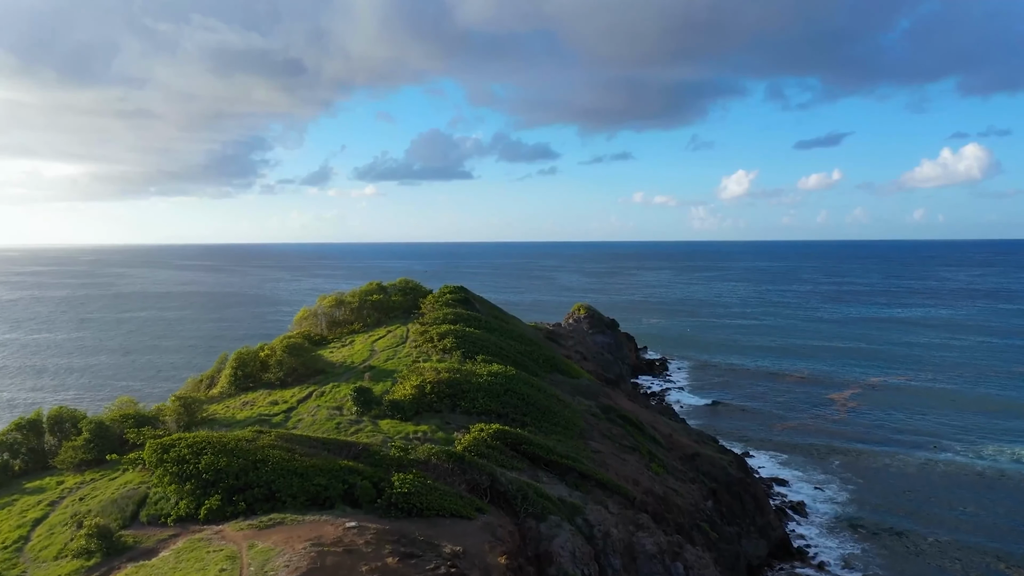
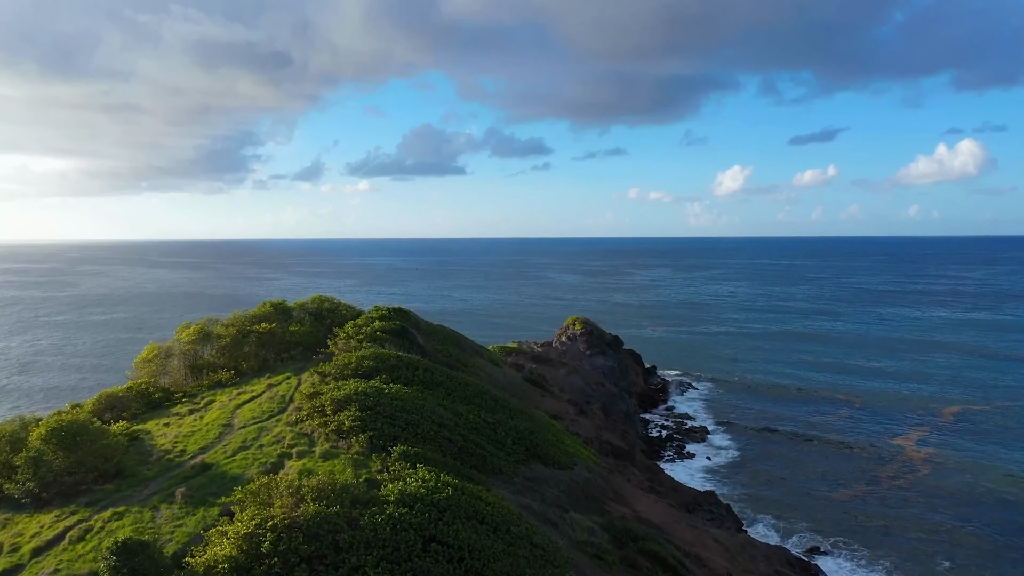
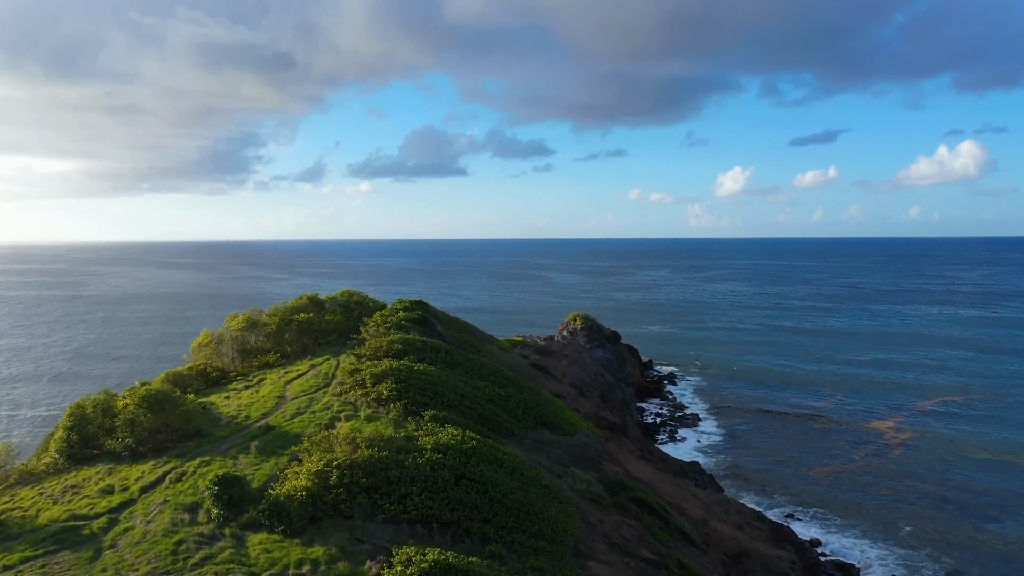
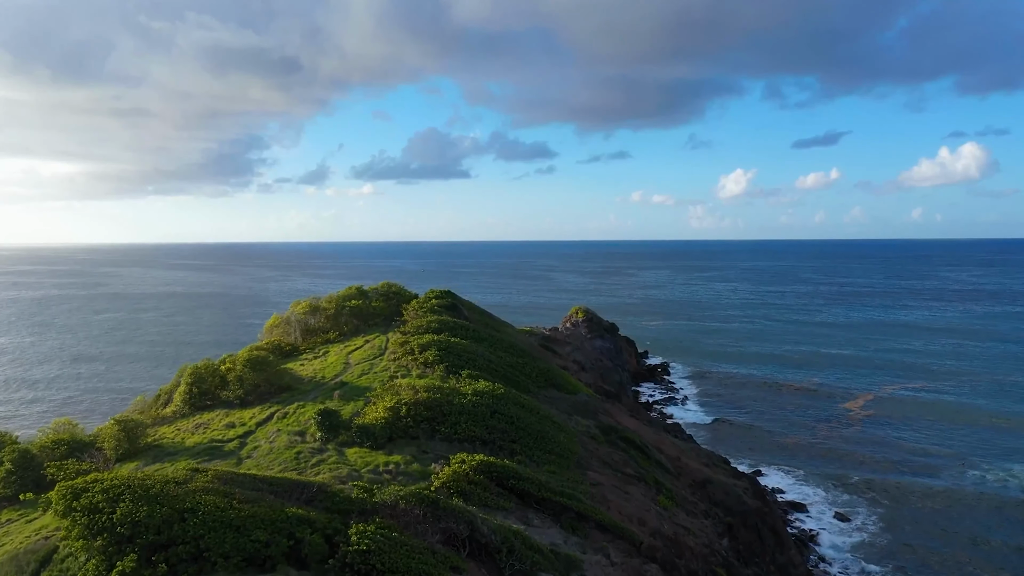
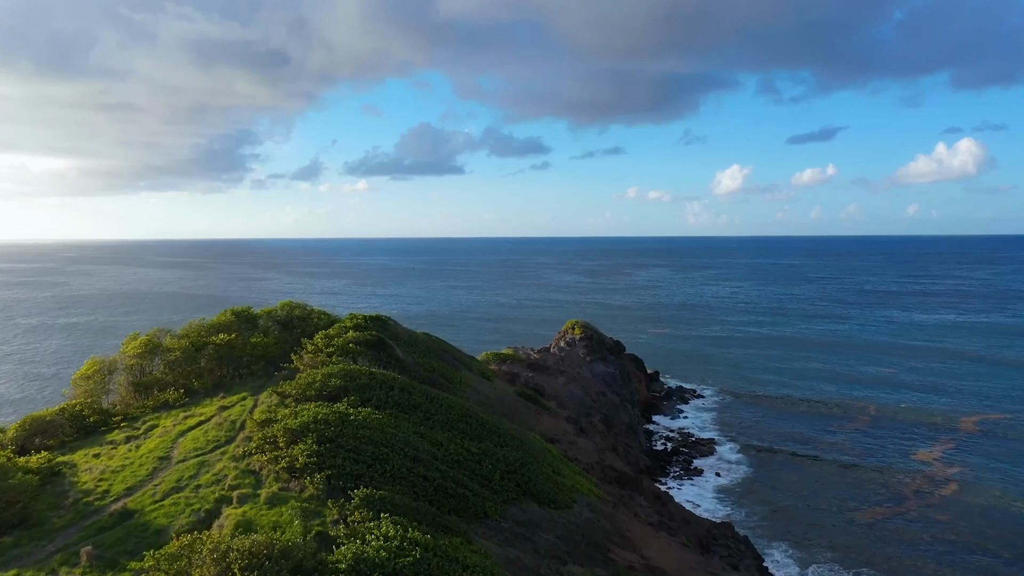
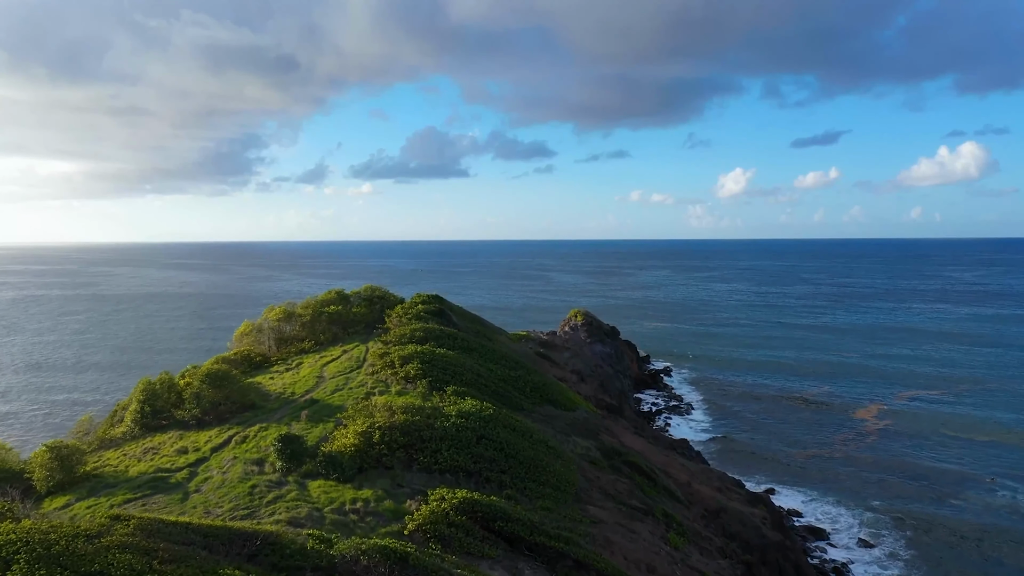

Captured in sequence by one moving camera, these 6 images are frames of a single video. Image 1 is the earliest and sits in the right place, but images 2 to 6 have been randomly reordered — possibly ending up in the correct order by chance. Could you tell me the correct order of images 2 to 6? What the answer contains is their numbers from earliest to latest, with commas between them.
4, 6, 3, 2, 5
